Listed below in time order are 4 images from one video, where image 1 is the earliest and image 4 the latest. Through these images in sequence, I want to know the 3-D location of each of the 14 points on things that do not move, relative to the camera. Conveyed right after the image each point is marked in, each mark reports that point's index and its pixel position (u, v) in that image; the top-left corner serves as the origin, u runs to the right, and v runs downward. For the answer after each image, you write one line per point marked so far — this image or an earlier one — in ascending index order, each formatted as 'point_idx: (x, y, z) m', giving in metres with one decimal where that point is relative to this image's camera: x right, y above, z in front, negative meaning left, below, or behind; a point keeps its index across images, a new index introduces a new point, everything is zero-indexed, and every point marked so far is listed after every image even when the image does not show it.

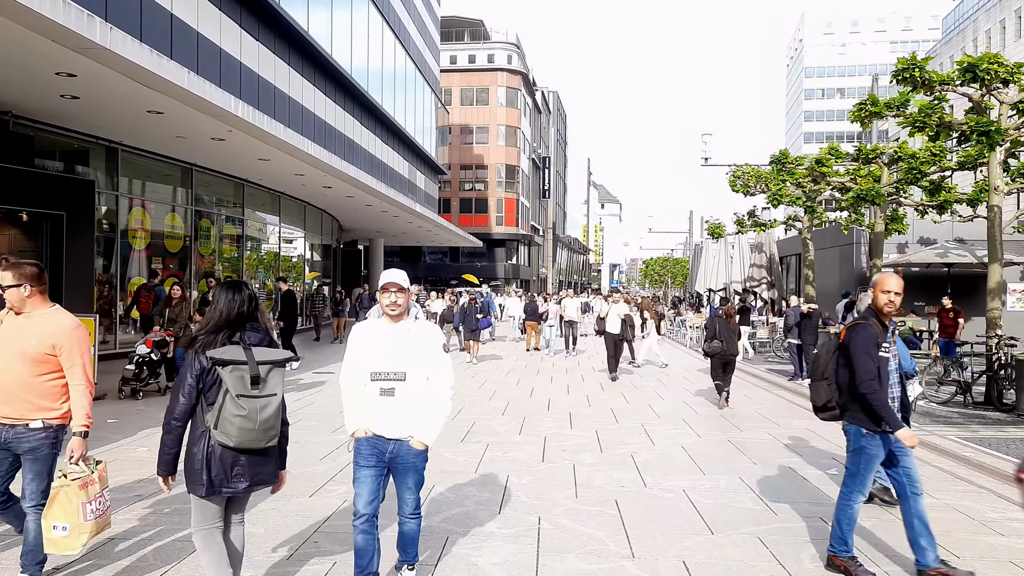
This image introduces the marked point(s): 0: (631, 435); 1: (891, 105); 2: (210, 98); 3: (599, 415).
0: (+1.4, -1.7, +9.3) m
1: (+6.1, +2.9, +12.9) m
2: (-4.7, +3.0, +12.6) m
3: (+1.2, -1.7, +10.9) m
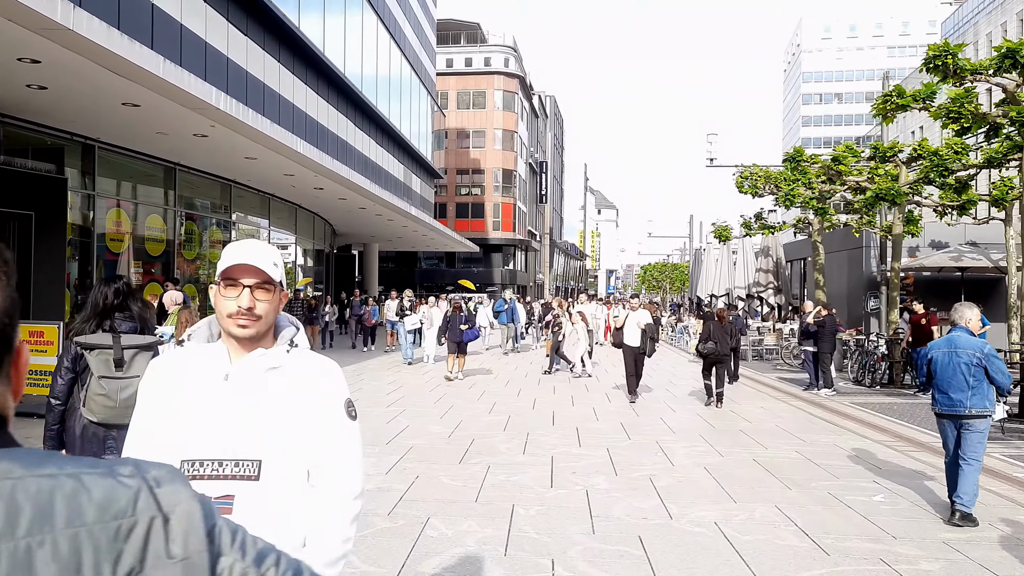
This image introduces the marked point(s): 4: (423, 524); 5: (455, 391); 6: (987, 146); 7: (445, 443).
0: (+1.4, -1.7, +8.5) m
1: (+6.1, +2.9, +12.1) m
2: (-4.7, +2.9, +11.7) m
3: (+1.2, -1.8, +10.1) m
4: (-0.6, -1.7, +5.7) m
5: (-0.9, -1.7, +13.3) m
6: (+8.8, +2.6, +14.9) m
7: (-0.7, -1.7, +8.9) m
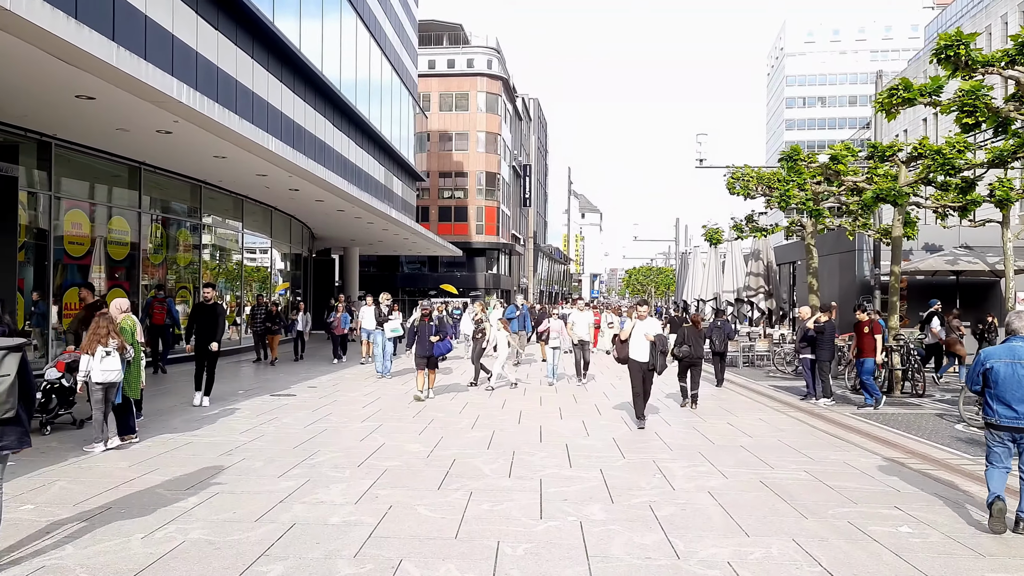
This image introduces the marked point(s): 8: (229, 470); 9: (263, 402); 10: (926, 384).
0: (+1.3, -1.8, +7.7) m
1: (+5.9, +2.8, +11.5) m
2: (-4.9, +2.8, +10.9) m
3: (+1.0, -1.8, +9.3) m
4: (-0.7, -1.7, +4.9) m
5: (-1.2, -1.8, +12.5) m
6: (+8.5, +2.5, +14.3) m
7: (-0.9, -1.8, +8.2) m
8: (-2.7, -1.7, +7.6) m
9: (-3.7, -1.7, +12.0) m
10: (+7.9, -1.8, +15.3) m
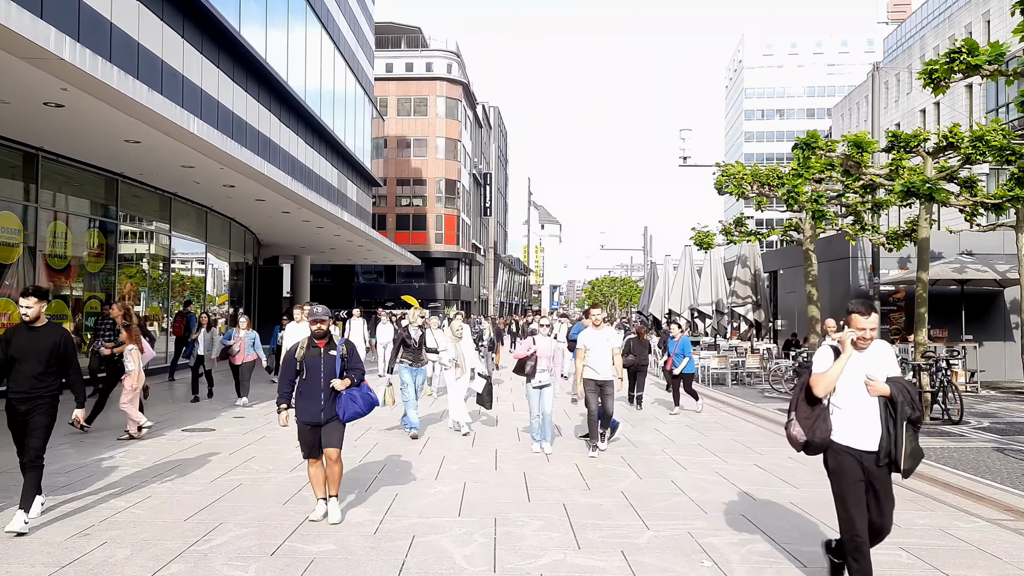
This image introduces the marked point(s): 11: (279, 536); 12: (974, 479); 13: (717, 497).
0: (+1.2, -1.8, +5.4) m
1: (+5.6, +2.7, +9.4) m
2: (-5.2, +2.7, +8.3) m
3: (+0.9, -1.9, +6.9) m
4: (-0.7, -1.7, +2.5) m
5: (-1.5, -1.9, +10.0) m
6: (+8.0, +2.4, +12.4) m
7: (-1.0, -1.8, +5.7) m
8: (-2.8, -1.8, +5.1) m
9: (-4.0, -1.8, +9.4) m
10: (+7.4, -2.0, +13.3) m
11: (-1.7, -1.8, +5.9) m
12: (+5.0, -2.1, +8.8) m
13: (+1.9, -1.9, +7.4) m
